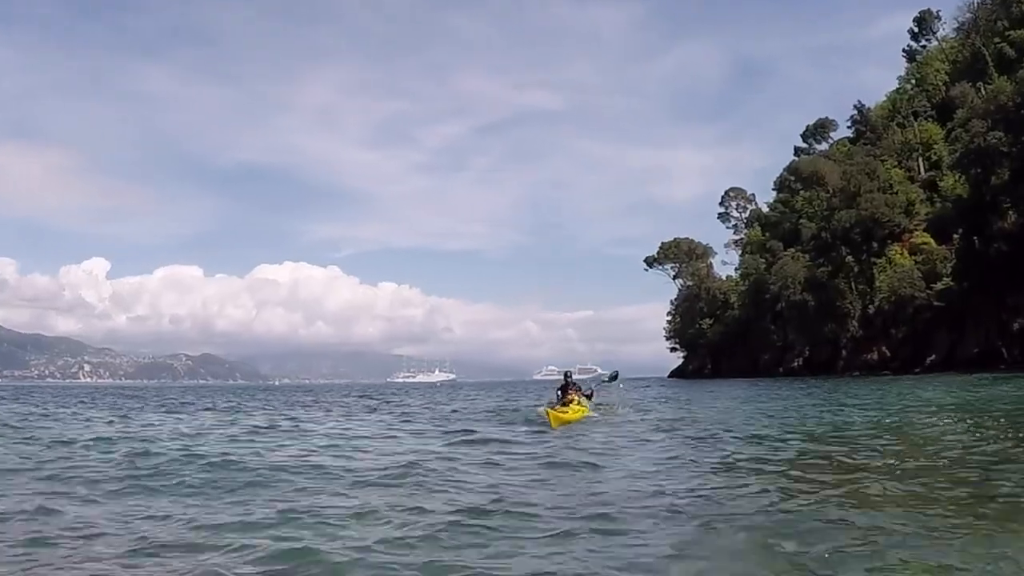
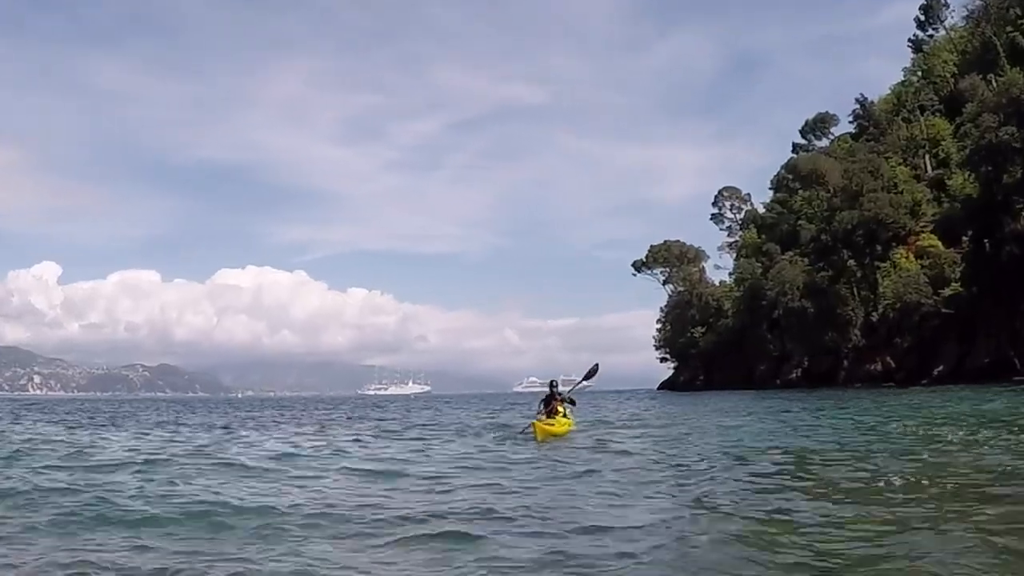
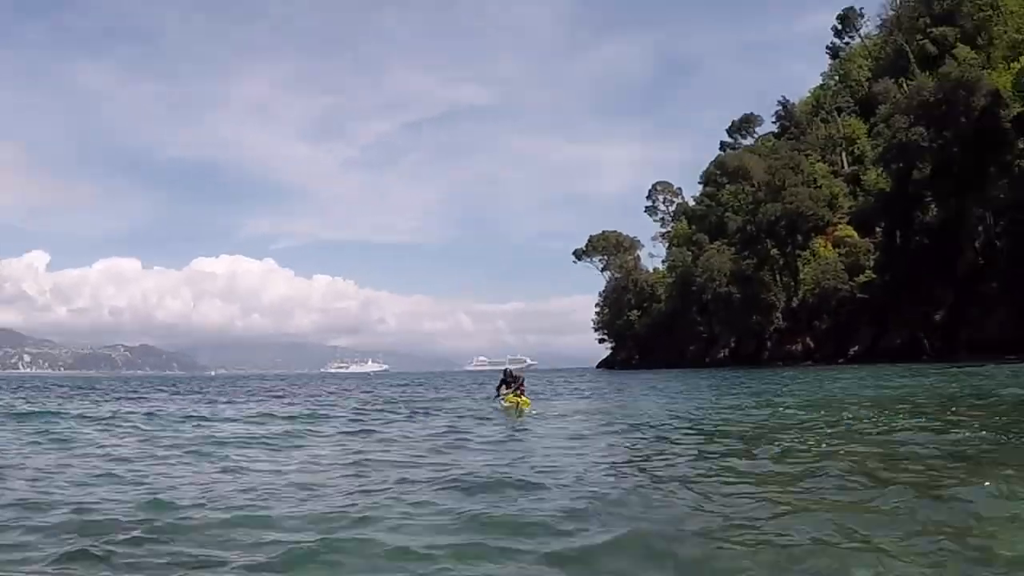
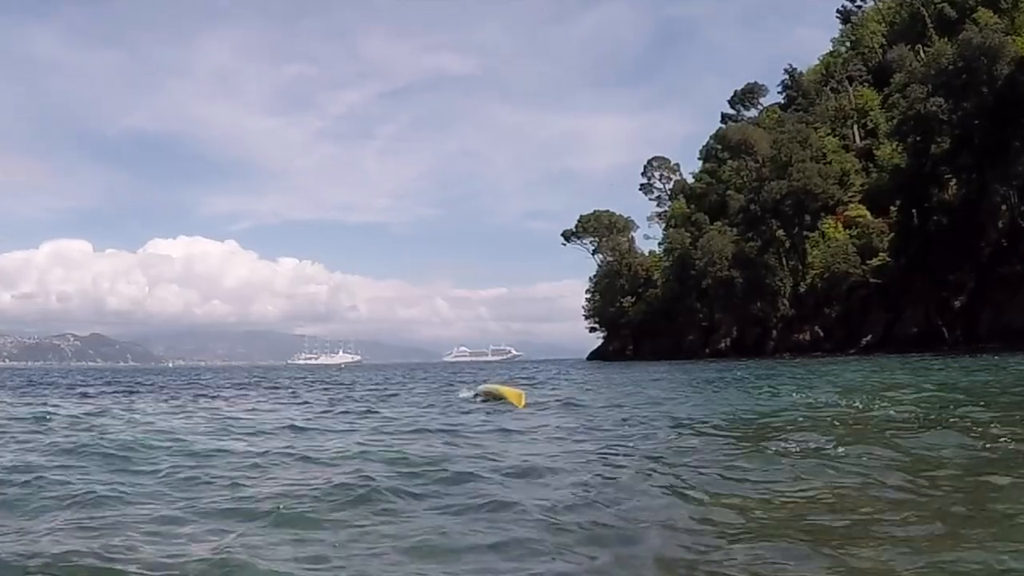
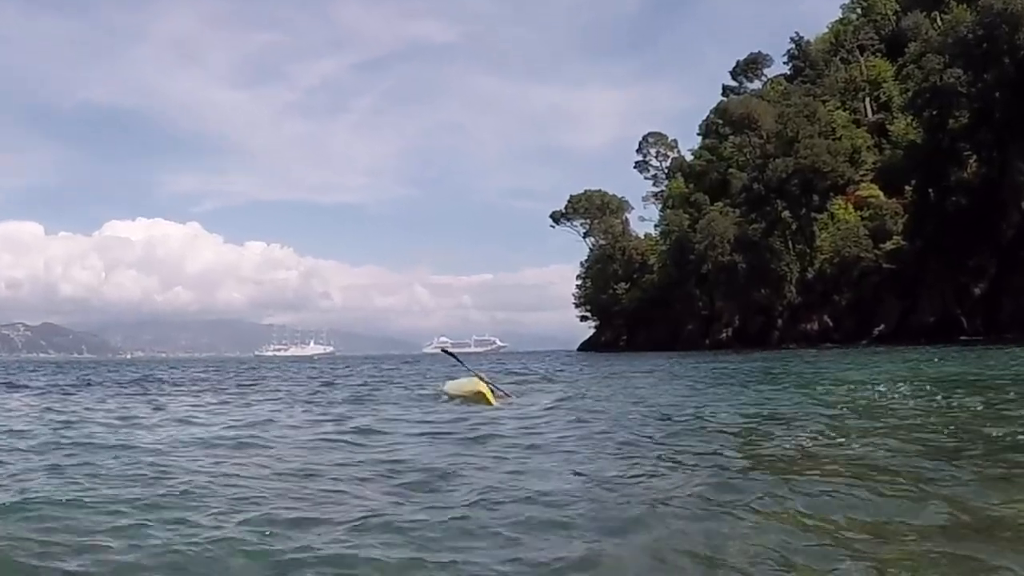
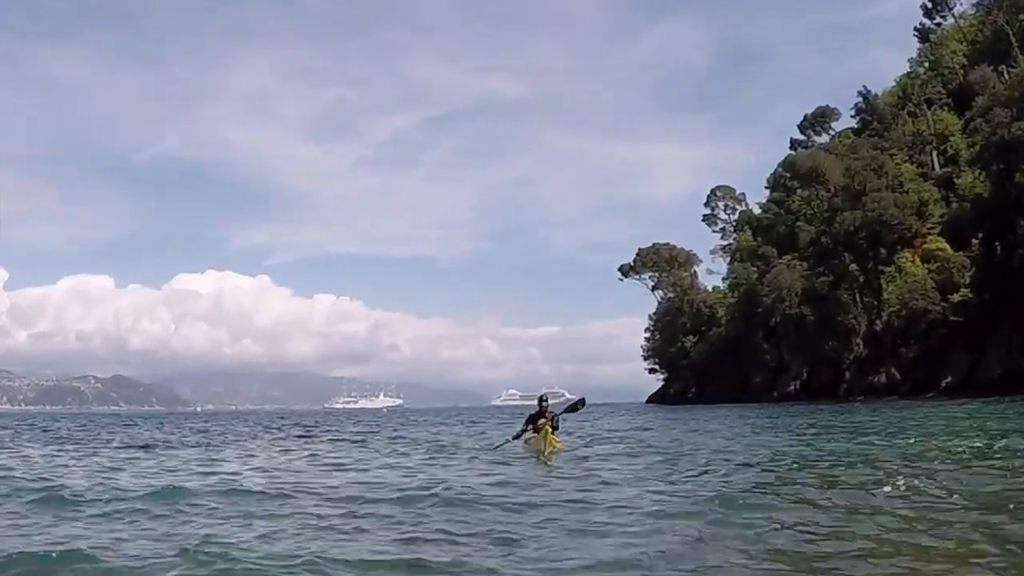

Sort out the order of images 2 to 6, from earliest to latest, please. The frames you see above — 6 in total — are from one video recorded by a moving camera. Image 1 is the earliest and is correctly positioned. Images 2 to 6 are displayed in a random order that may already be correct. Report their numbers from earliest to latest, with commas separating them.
2, 6, 3, 4, 5
